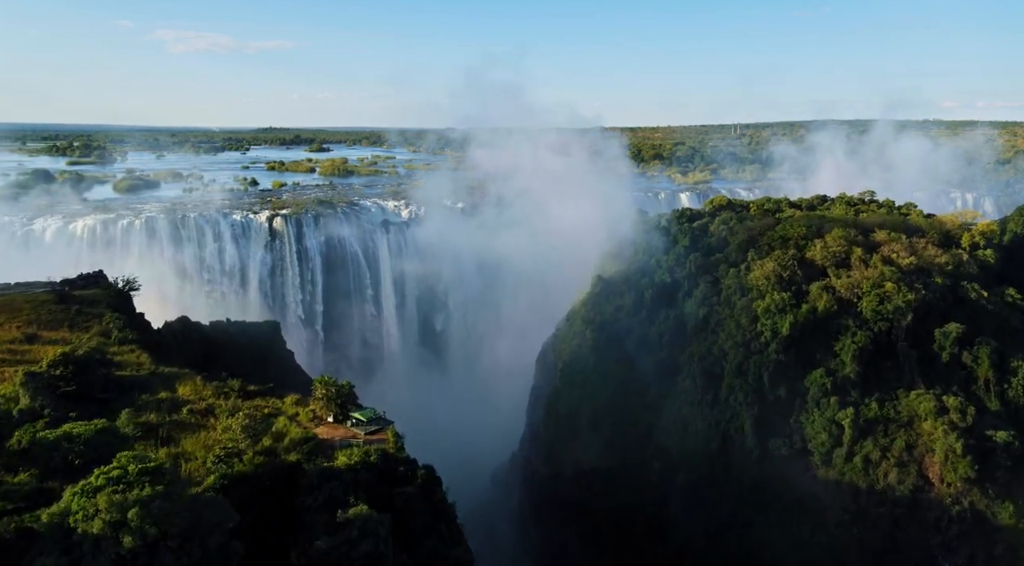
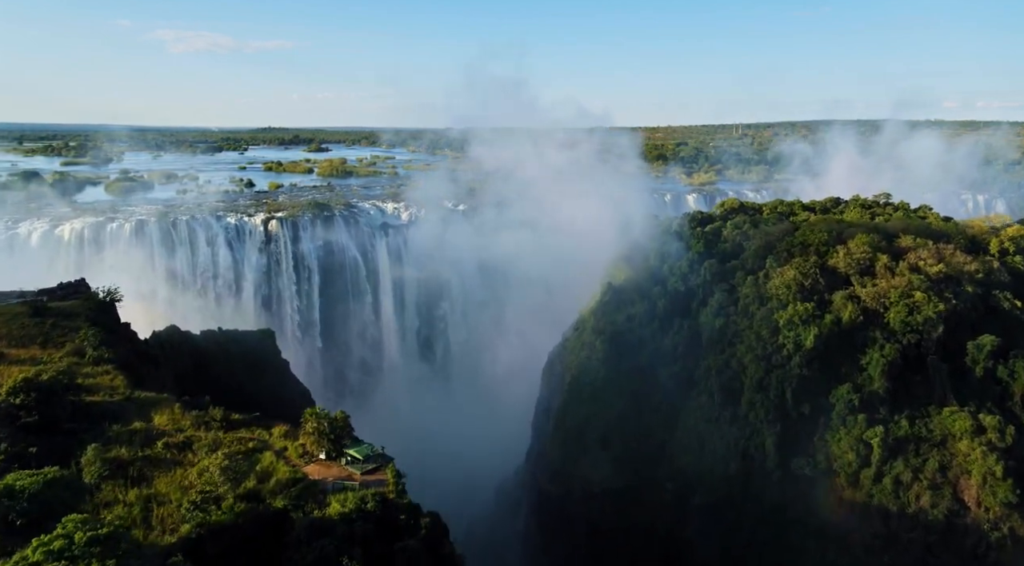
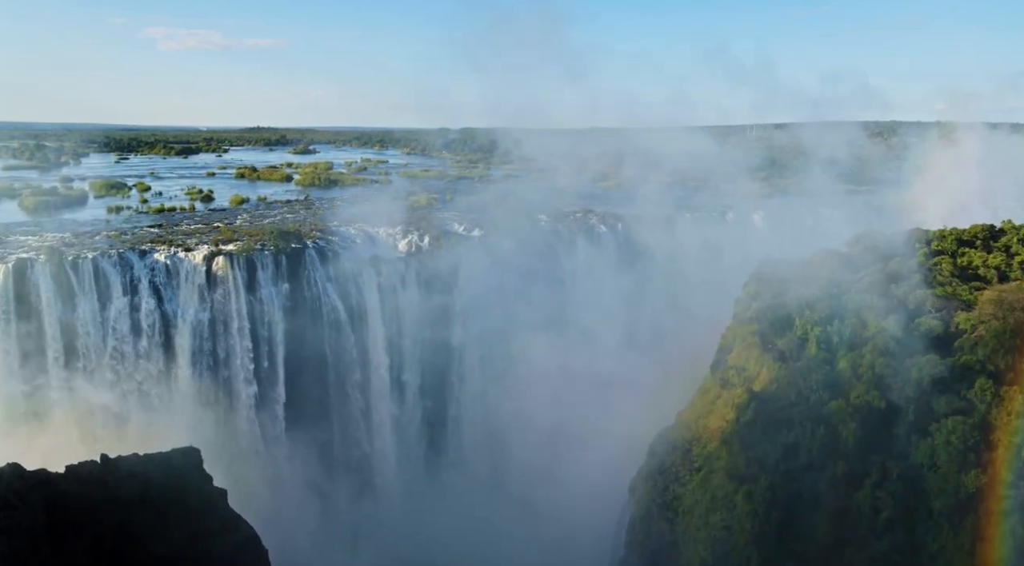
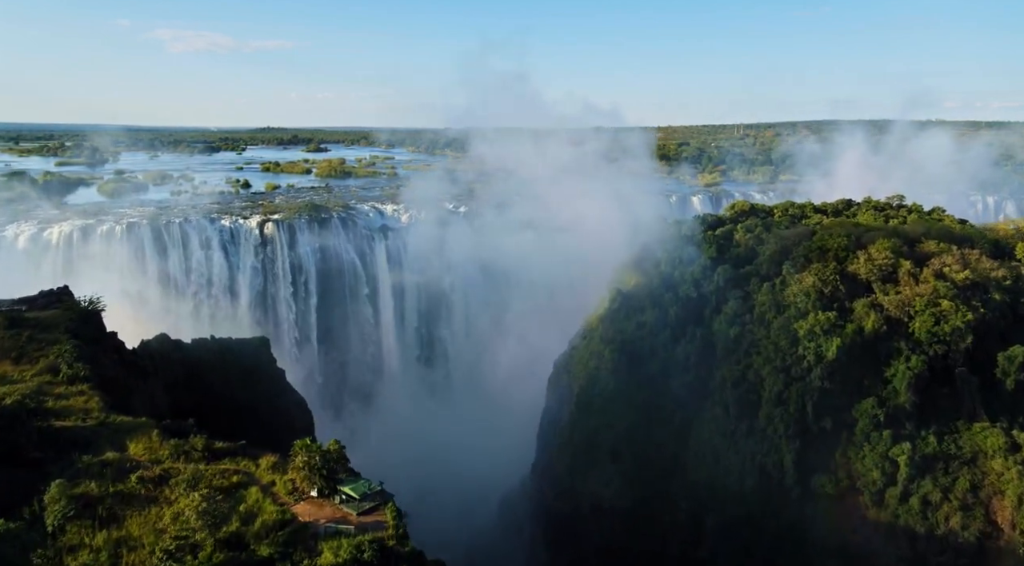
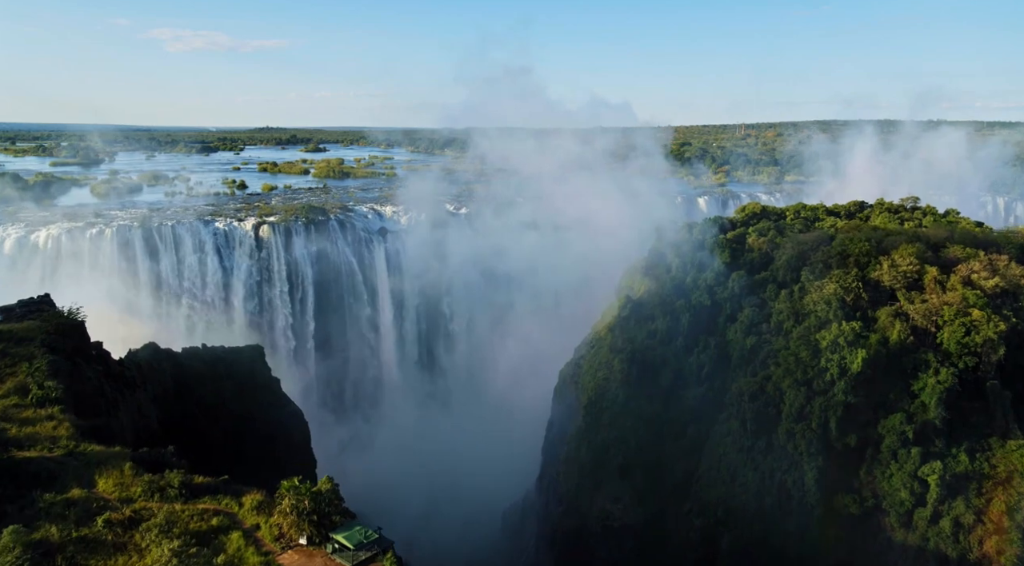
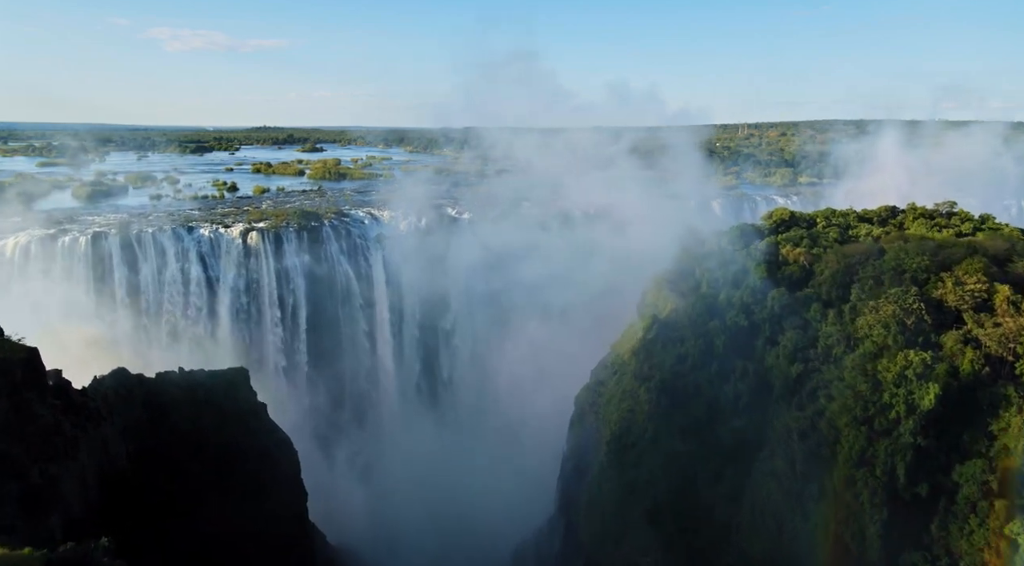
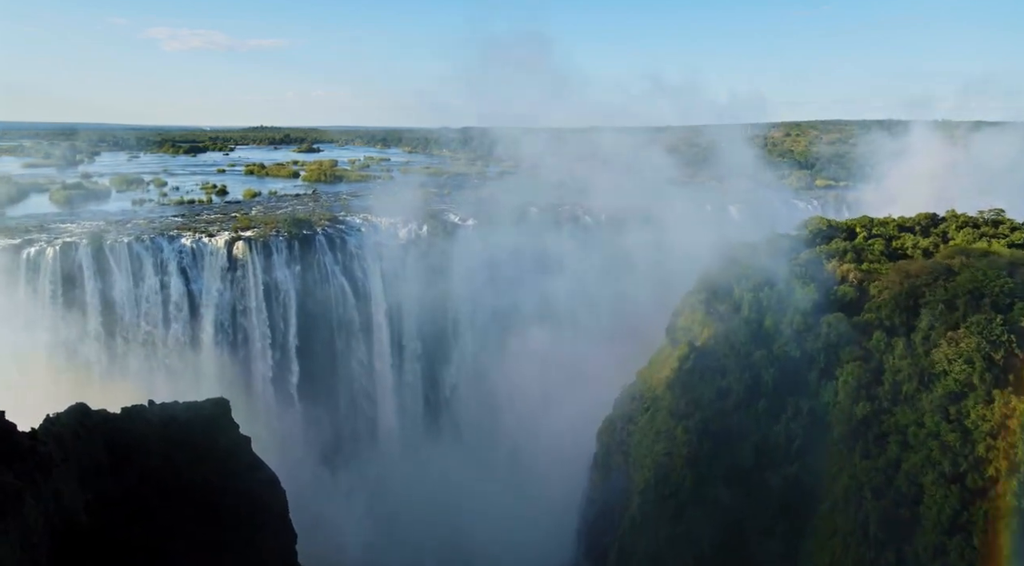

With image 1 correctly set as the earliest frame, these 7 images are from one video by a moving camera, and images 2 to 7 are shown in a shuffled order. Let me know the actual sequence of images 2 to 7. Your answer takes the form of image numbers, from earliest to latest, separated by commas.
2, 4, 5, 6, 7, 3
